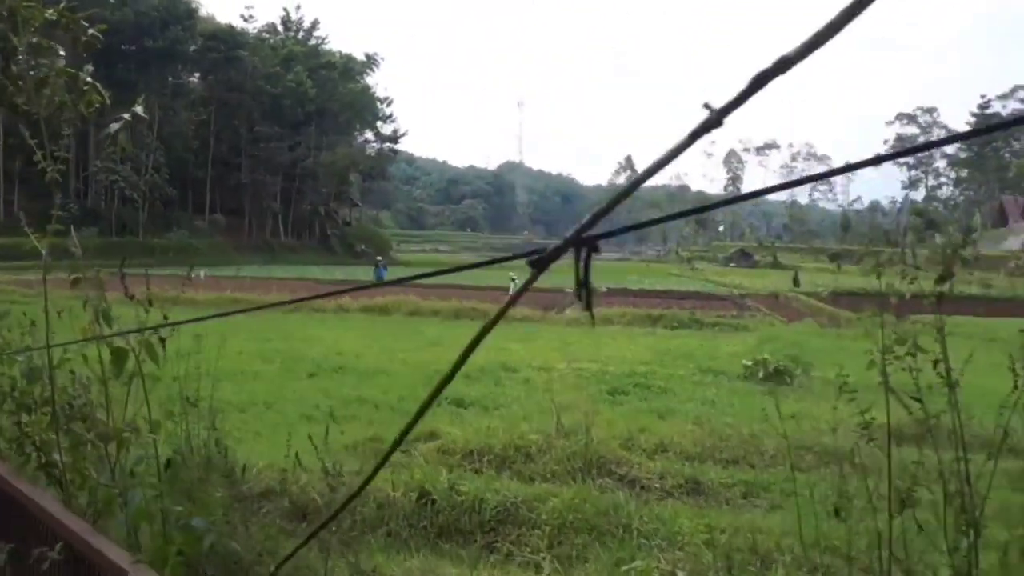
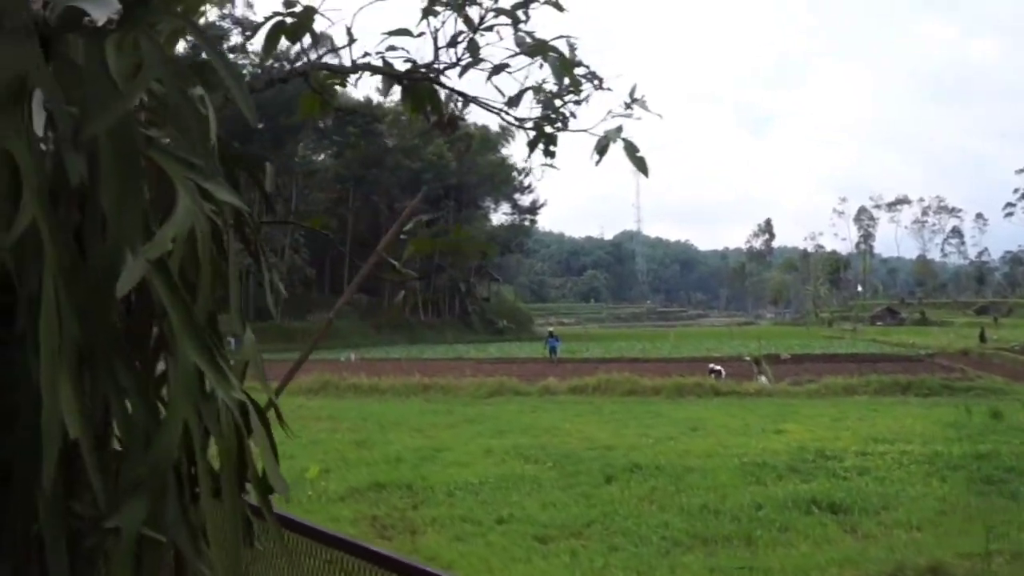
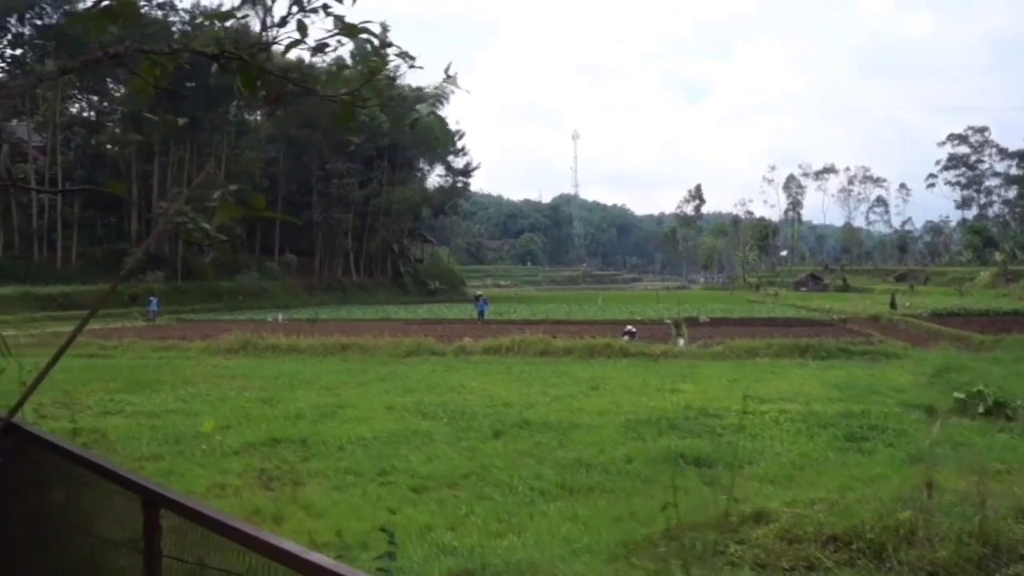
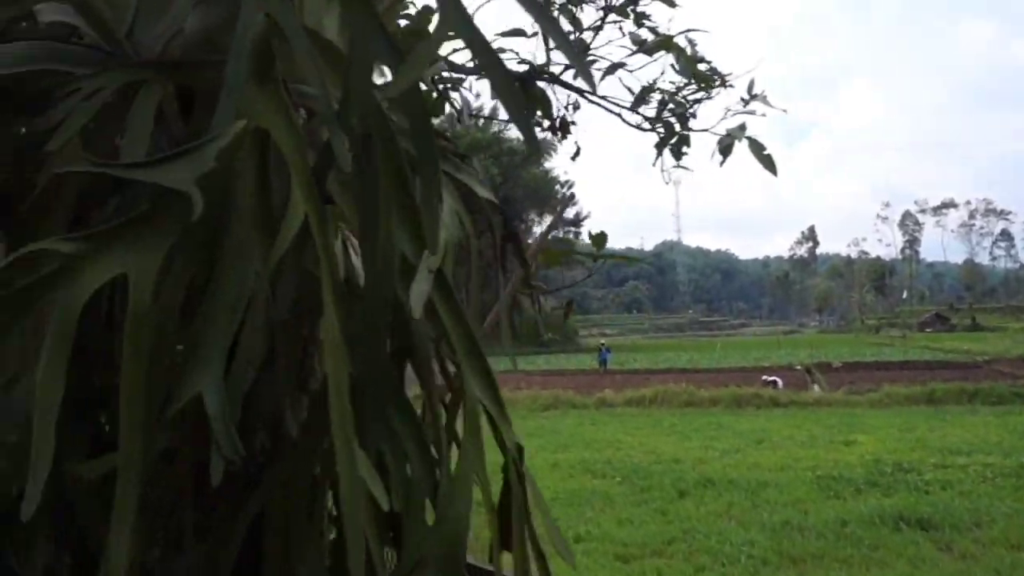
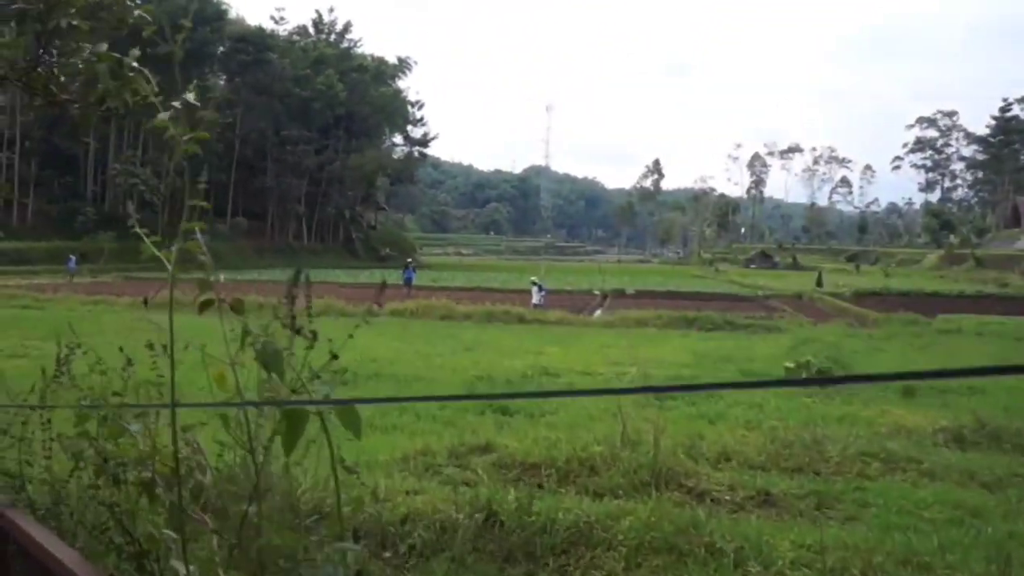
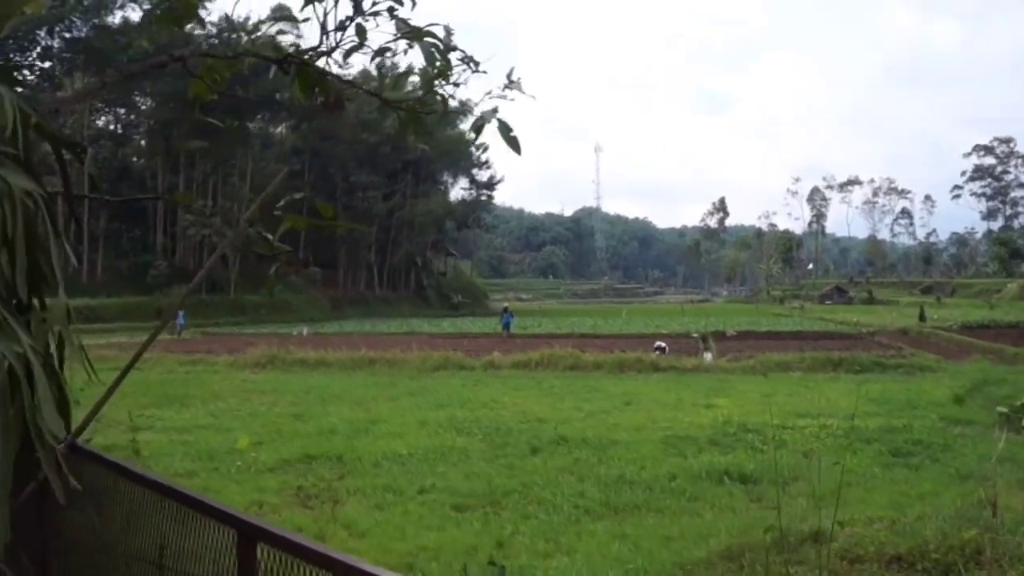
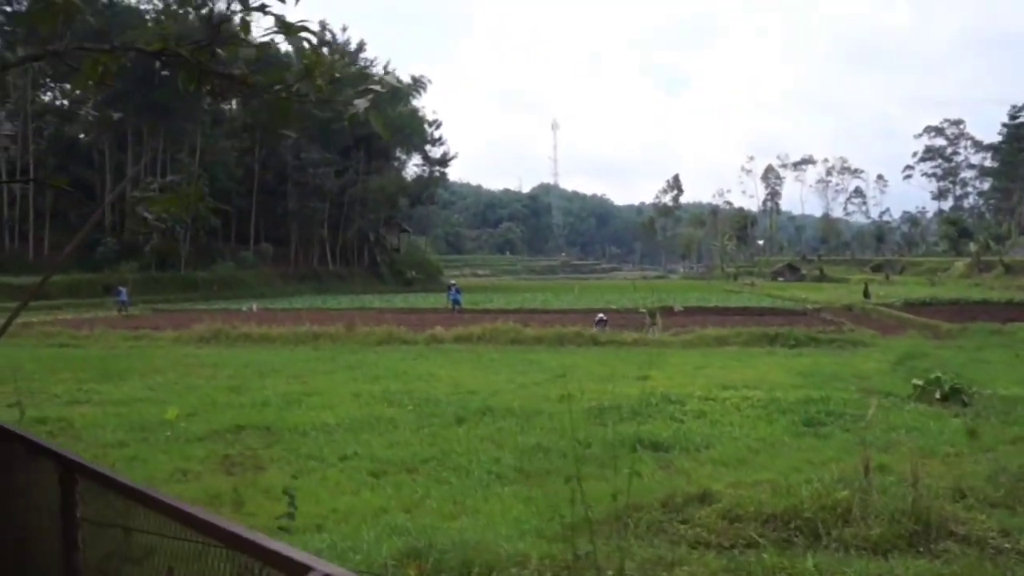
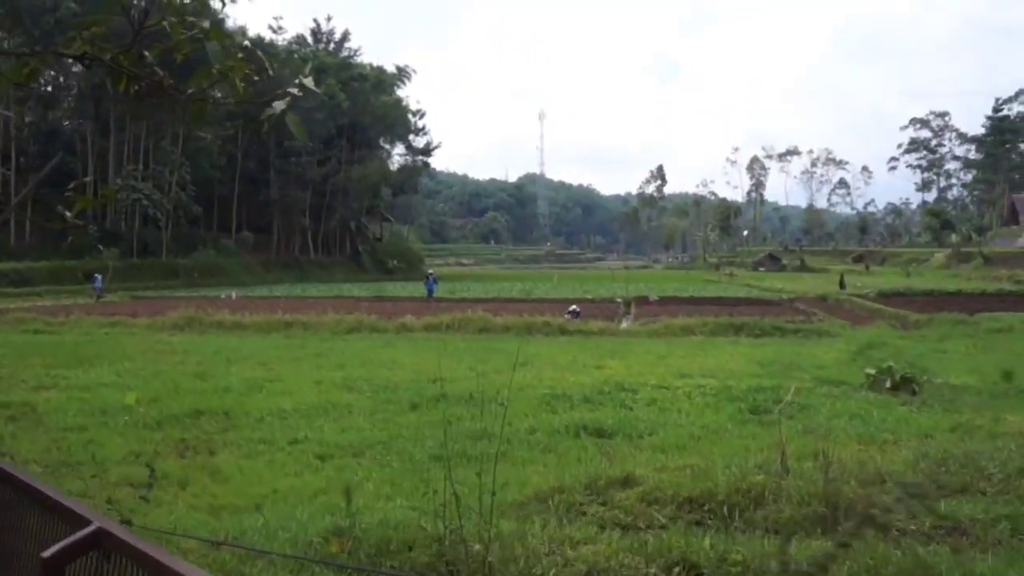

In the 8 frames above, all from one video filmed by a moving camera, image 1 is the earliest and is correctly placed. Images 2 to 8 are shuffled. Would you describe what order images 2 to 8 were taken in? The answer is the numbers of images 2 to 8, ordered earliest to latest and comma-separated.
5, 8, 7, 3, 6, 2, 4
